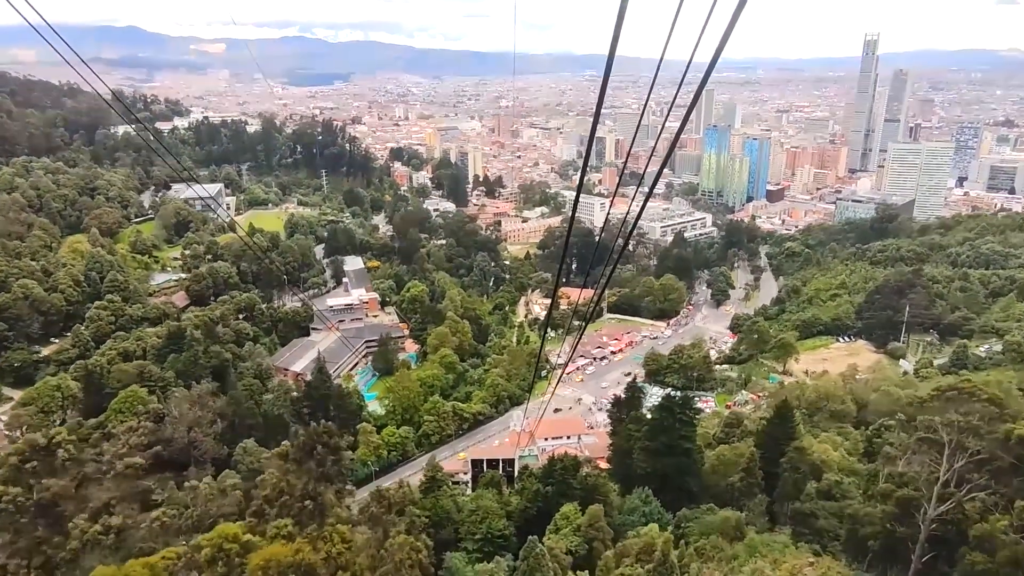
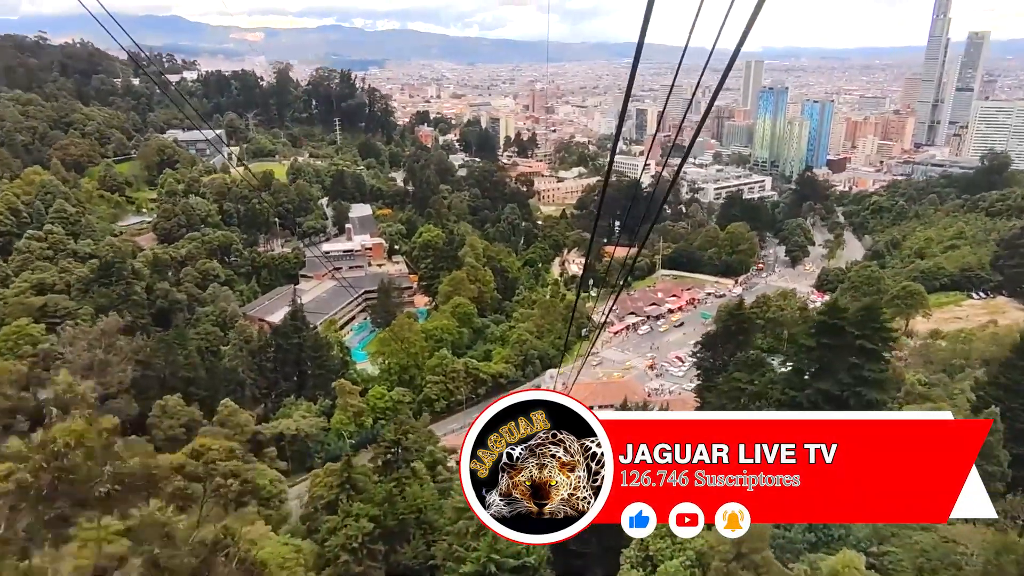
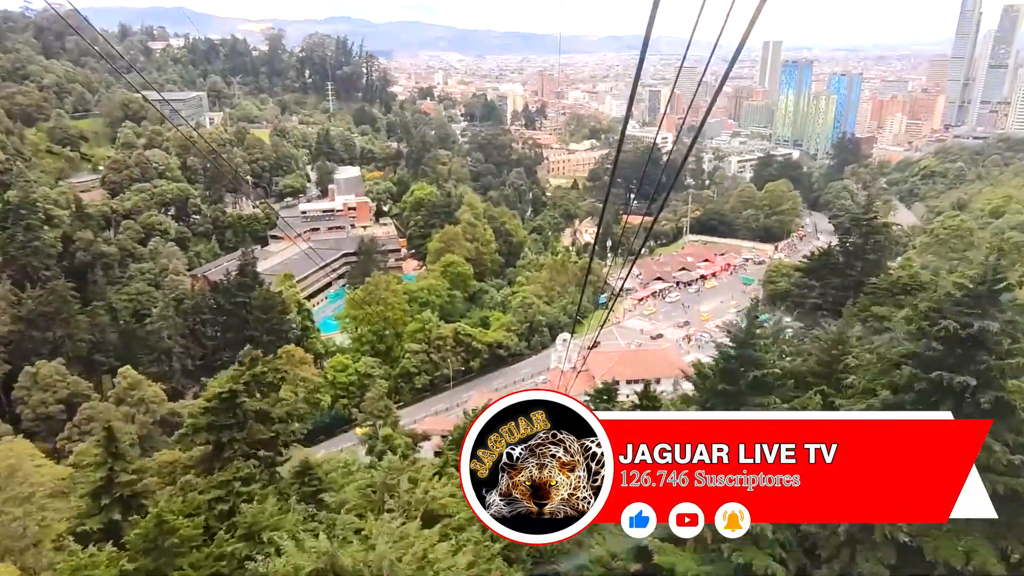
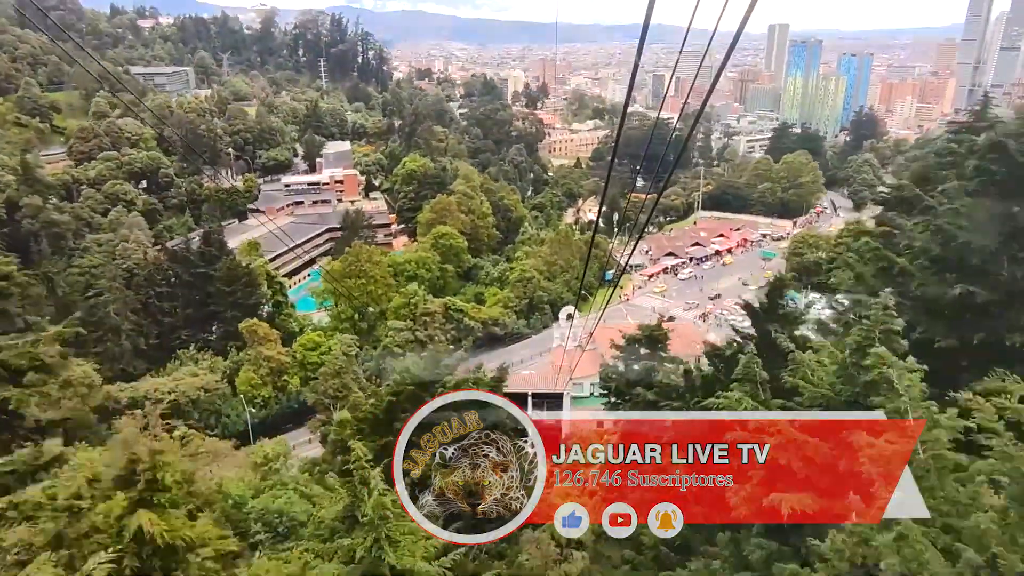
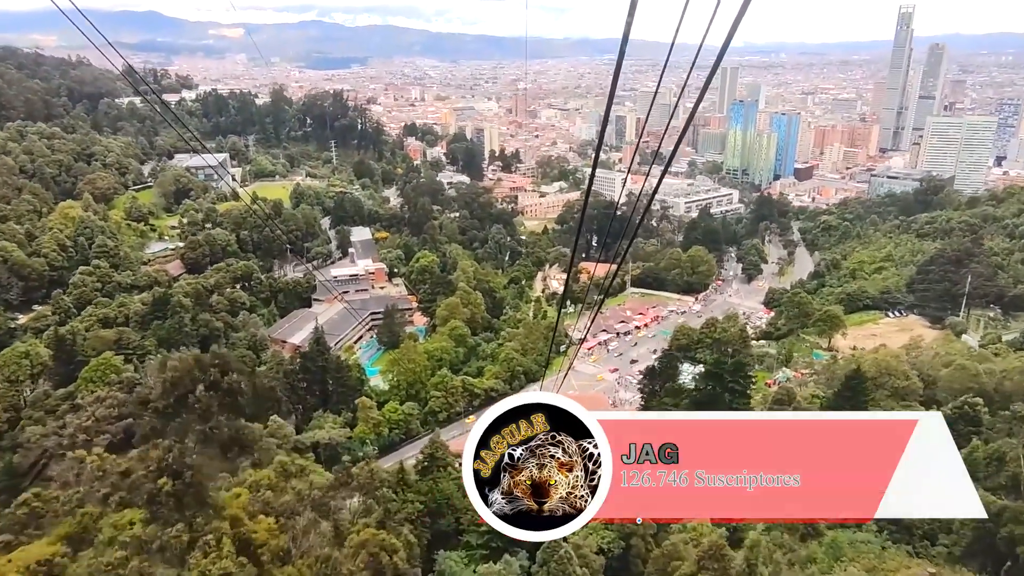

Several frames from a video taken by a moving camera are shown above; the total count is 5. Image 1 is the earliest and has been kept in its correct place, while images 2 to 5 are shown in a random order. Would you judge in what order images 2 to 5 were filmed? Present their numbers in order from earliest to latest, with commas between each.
5, 2, 3, 4
